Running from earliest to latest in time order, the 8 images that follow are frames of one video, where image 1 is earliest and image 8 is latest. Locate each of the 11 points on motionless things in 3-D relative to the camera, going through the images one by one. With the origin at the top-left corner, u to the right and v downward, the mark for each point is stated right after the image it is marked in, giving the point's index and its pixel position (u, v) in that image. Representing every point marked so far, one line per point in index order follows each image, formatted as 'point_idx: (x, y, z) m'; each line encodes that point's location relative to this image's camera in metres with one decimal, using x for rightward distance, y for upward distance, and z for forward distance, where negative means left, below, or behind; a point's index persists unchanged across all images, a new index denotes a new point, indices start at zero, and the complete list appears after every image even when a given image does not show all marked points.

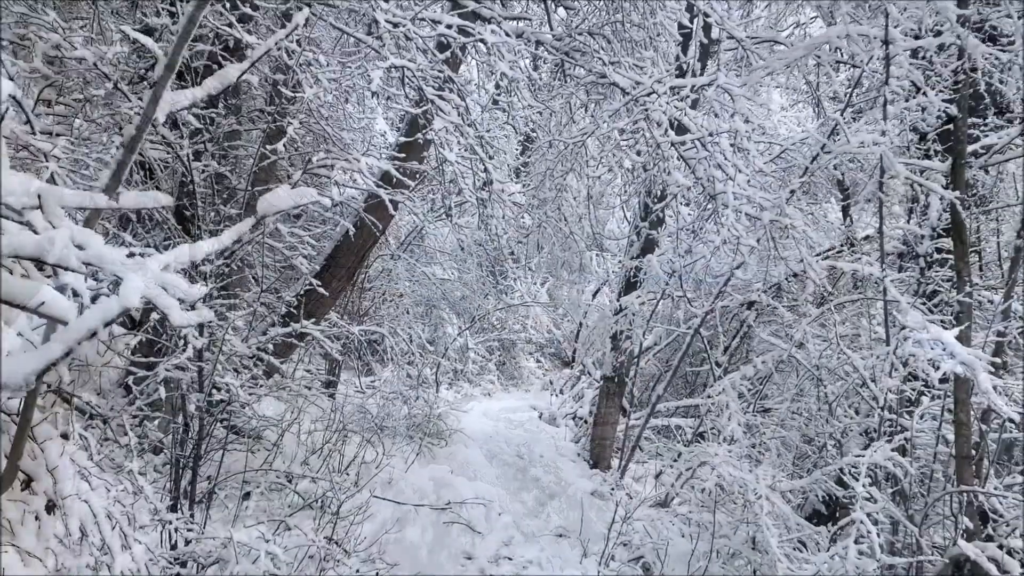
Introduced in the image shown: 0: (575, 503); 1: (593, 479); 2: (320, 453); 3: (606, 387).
0: (+0.5, -1.6, +6.2) m
1: (+0.7, -1.6, +7.1) m
2: (-1.3, -1.1, +5.7) m
3: (+0.9, -1.0, +8.1) m
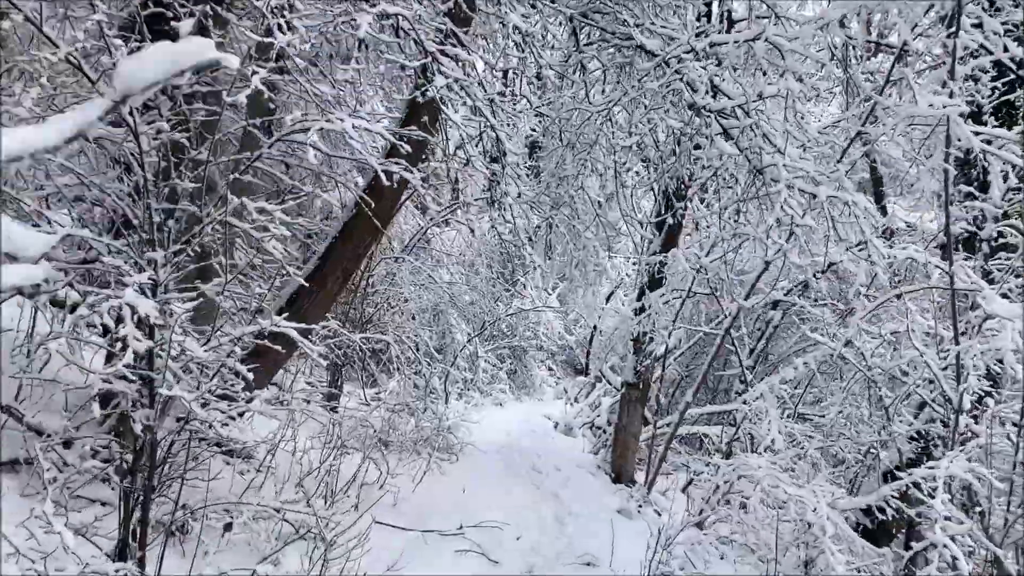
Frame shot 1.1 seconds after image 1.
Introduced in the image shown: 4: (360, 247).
0: (+0.6, -1.6, +5.6) m
1: (+0.8, -1.6, +6.5) m
2: (-1.2, -1.1, +5.1) m
3: (+1.0, -1.0, +7.5) m
4: (-1.0, +0.3, +5.3) m
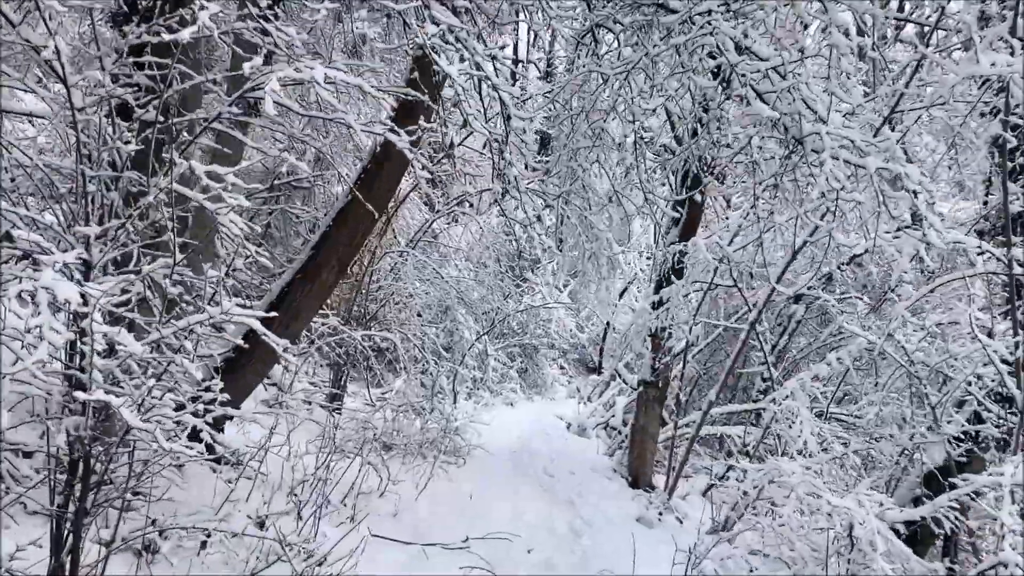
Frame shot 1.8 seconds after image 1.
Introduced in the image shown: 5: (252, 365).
0: (+0.7, -1.5, +5.2) m
1: (+0.9, -1.6, +6.1) m
2: (-1.1, -1.1, +4.7) m
3: (+1.1, -0.9, +7.1) m
4: (-0.9, +0.3, +4.9) m
5: (-1.5, -0.4, +4.8) m
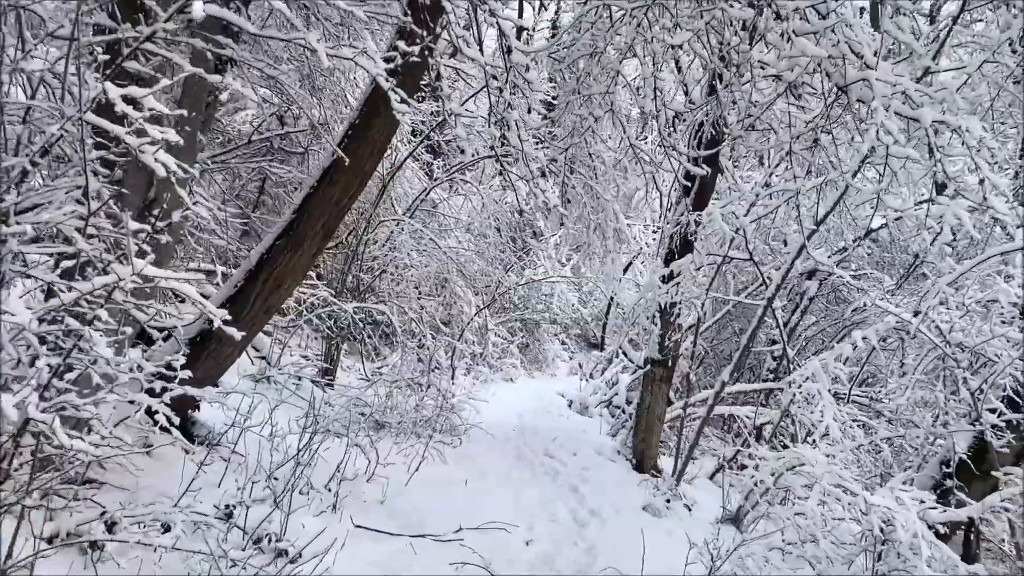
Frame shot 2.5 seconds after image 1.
0: (+0.6, -1.4, +4.8) m
1: (+0.9, -1.4, +5.7) m
2: (-1.1, -0.9, +4.4) m
3: (+1.1, -0.7, +6.7) m
4: (-0.9, +0.5, +4.5) m
5: (-1.5, -0.2, +4.4) m
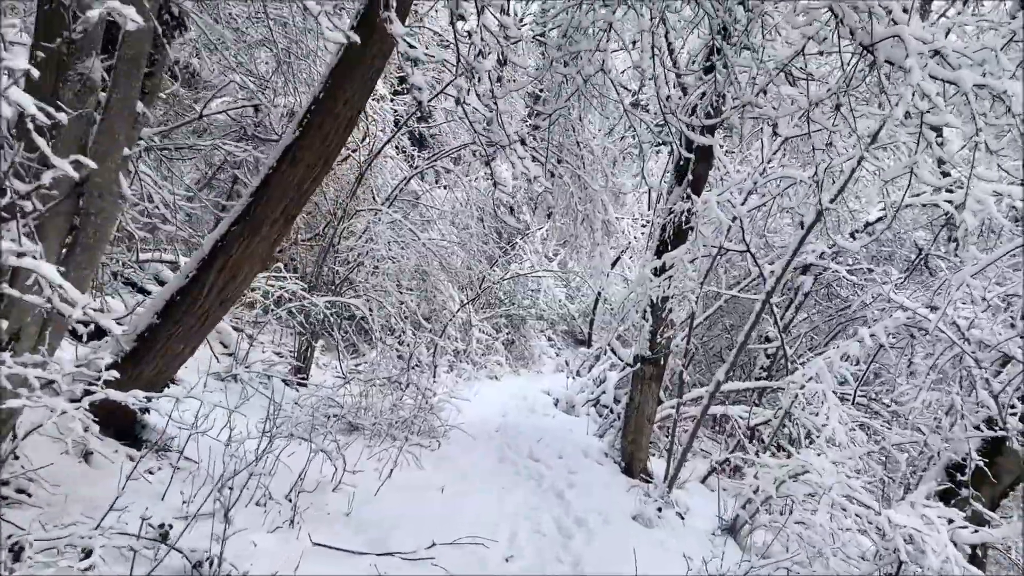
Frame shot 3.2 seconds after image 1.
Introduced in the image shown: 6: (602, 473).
0: (+0.5, -1.3, +4.4) m
1: (+0.8, -1.3, +5.3) m
2: (-1.2, -0.9, +4.0) m
3: (+1.0, -0.6, +6.3) m
4: (-1.0, +0.5, +4.1) m
5: (-1.6, -0.2, +4.0) m
6: (+0.7, -1.4, +6.2) m
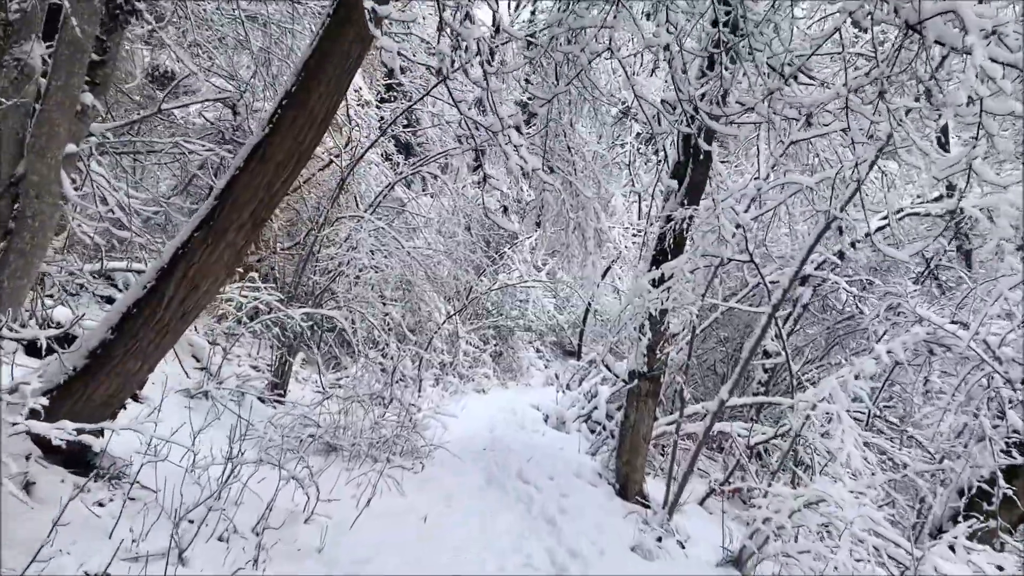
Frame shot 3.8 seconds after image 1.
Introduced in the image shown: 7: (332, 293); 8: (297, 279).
0: (+0.5, -1.4, +4.1) m
1: (+0.7, -1.4, +5.0) m
2: (-1.3, -0.9, +3.6) m
3: (+0.9, -0.7, +6.0) m
4: (-1.1, +0.5, +3.7) m
5: (-1.6, -0.3, +3.6) m
6: (+0.6, -1.5, +5.8) m
7: (-1.7, 0.0, +7.6) m
8: (-1.9, +0.1, +7.3) m
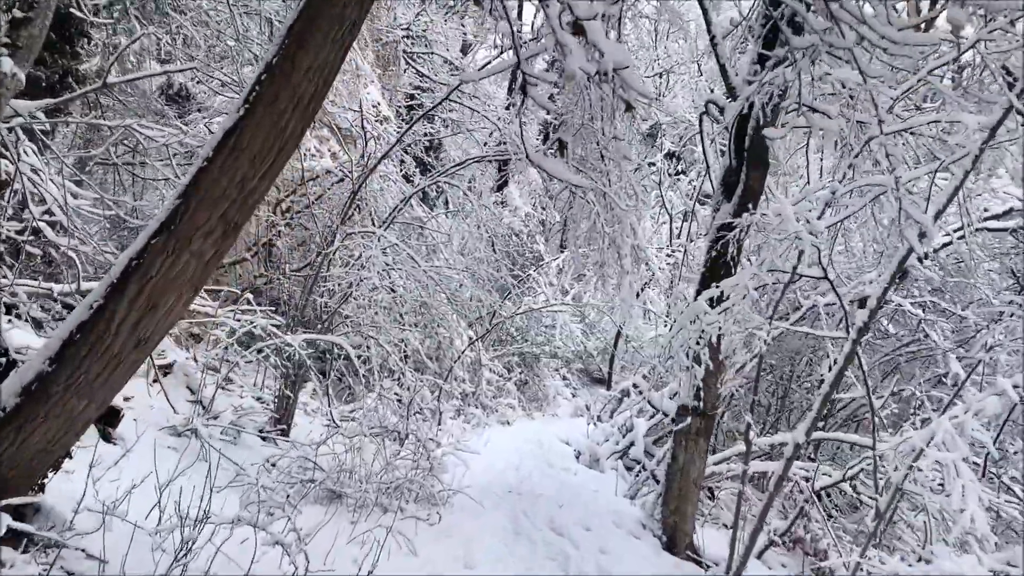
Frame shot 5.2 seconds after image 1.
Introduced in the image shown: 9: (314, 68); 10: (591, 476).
0: (+0.6, -1.5, +3.3) m
1: (+0.9, -1.5, +4.2) m
2: (-1.2, -1.0, +2.8) m
3: (+1.1, -0.9, +5.2) m
4: (-0.9, +0.4, +3.0) m
5: (-1.5, -0.3, +2.9) m
6: (+0.8, -1.6, +5.0) m
7: (-1.4, -0.2, +6.9) m
8: (-1.7, -0.1, +6.6) m
9: (-0.7, +0.8, +3.0) m
10: (+0.7, -1.7, +7.3) m
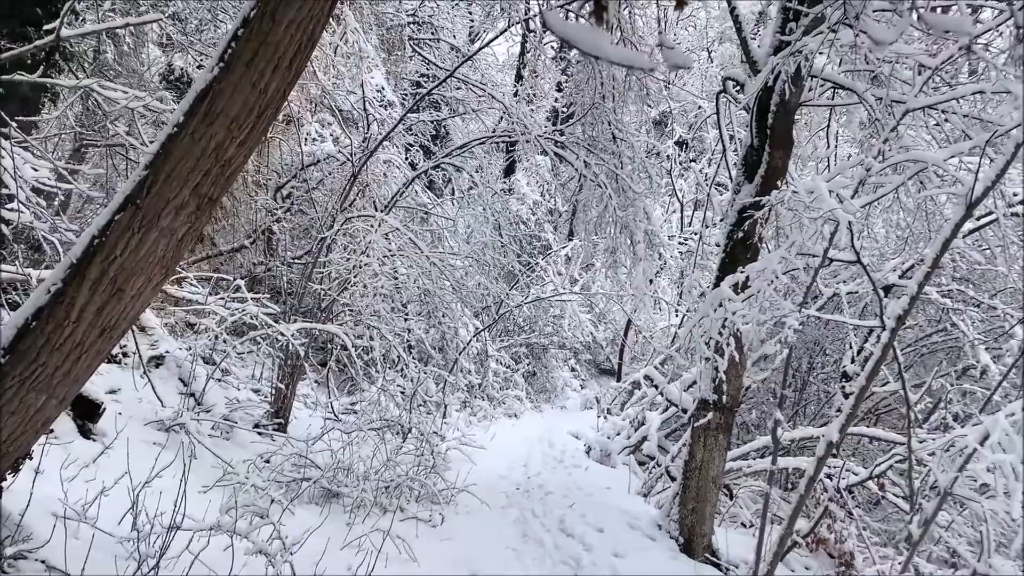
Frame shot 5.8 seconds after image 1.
0: (+0.7, -1.4, +3.0) m
1: (+0.9, -1.4, +3.9) m
2: (-1.1, -1.0, +2.5) m
3: (+1.1, -0.8, +4.9) m
4: (-0.9, +0.5, +2.7) m
5: (-1.5, -0.3, +2.6) m
6: (+0.8, -1.5, +4.7) m
7: (-1.4, -0.1, +6.6) m
8: (-1.6, 0.0, +6.3) m
9: (-0.7, +0.8, +2.7) m
10: (+0.8, -1.6, +7.0) m
